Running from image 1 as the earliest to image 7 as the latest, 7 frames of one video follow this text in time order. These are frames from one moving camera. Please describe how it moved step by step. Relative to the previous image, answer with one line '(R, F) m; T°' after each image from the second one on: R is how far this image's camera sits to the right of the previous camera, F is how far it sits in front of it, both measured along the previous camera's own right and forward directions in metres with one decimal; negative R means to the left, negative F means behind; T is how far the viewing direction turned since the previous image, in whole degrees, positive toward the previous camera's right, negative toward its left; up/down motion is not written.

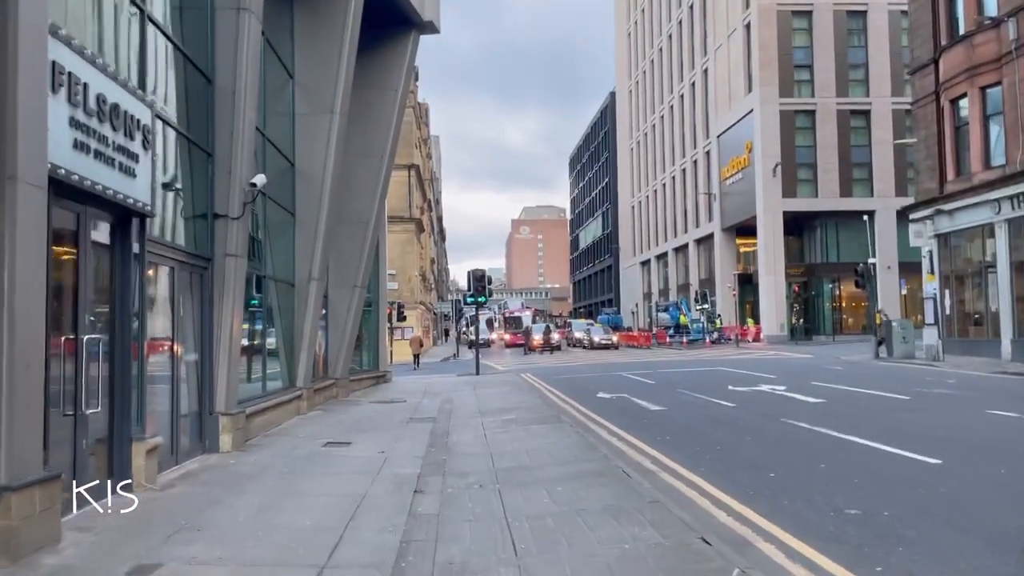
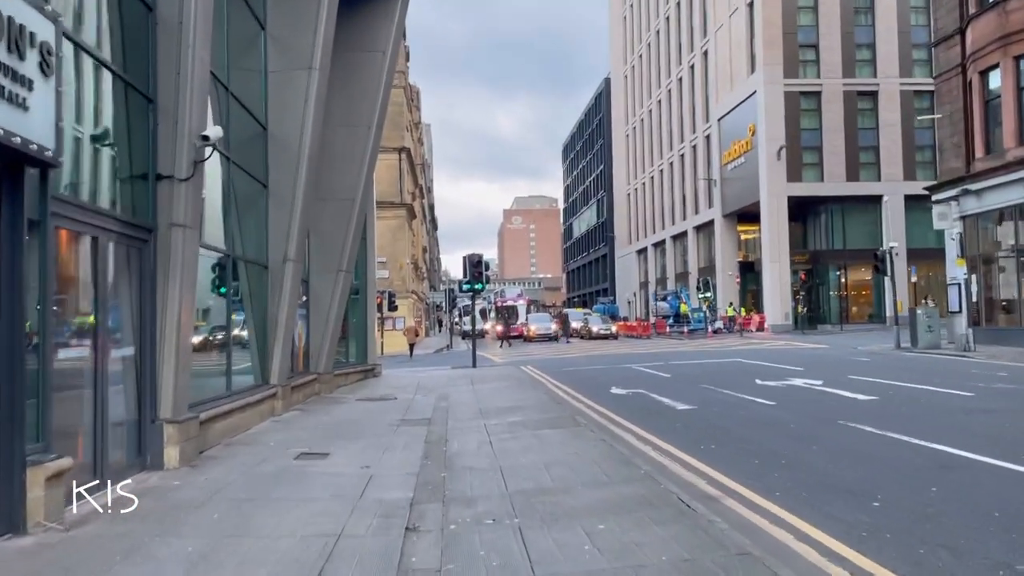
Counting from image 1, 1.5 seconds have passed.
(-0.3, +2.2) m; +1°
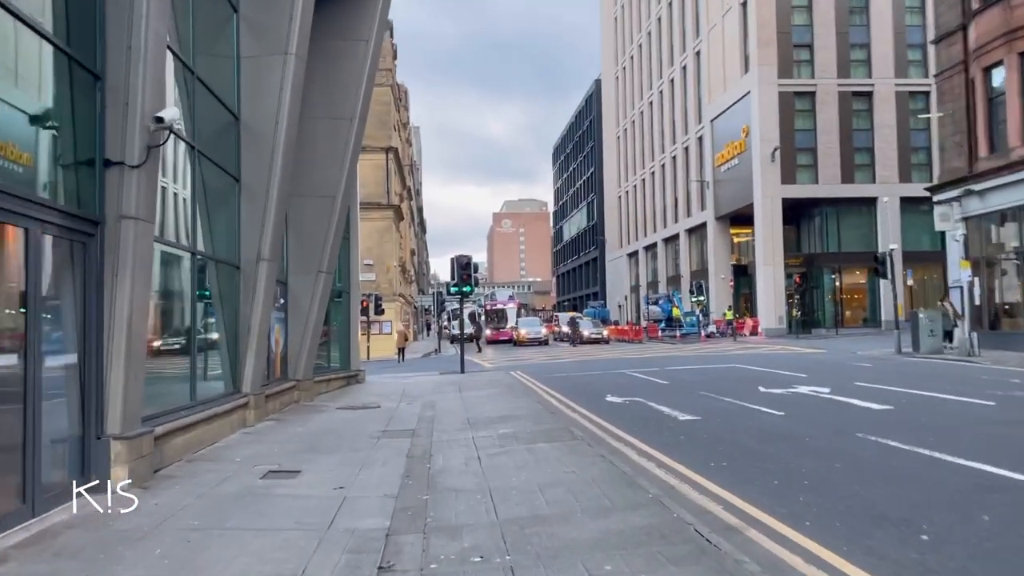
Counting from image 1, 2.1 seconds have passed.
(0.0, +1.0) m; +1°
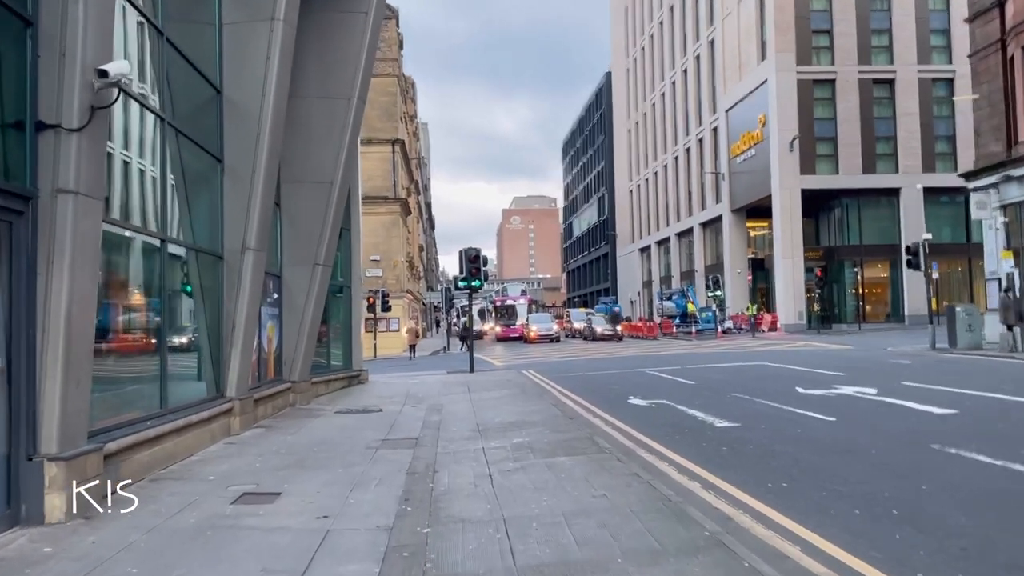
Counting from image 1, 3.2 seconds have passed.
(-0.1, +1.5) m; -1°
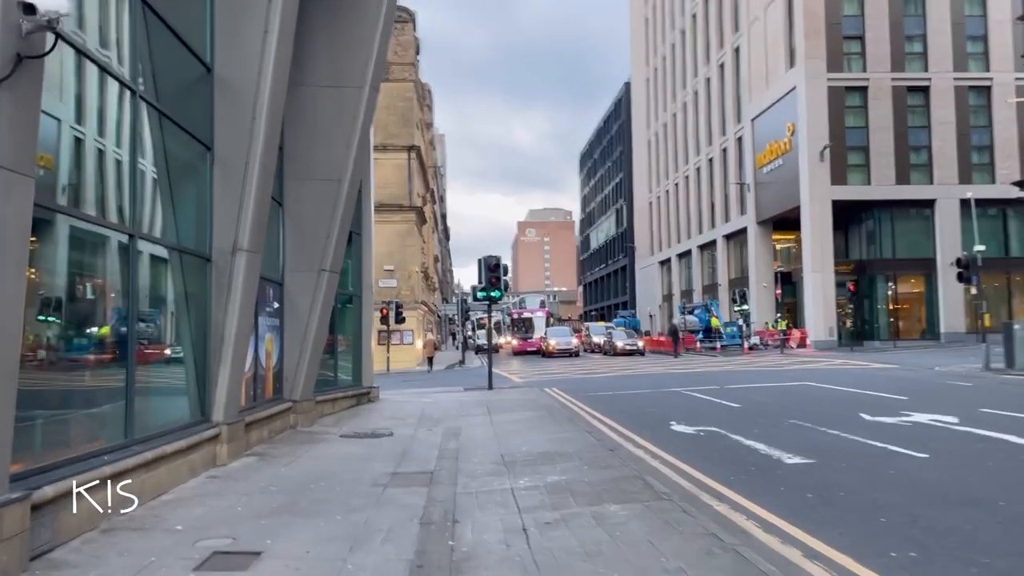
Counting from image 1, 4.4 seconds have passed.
(-0.2, +1.7) m; -1°
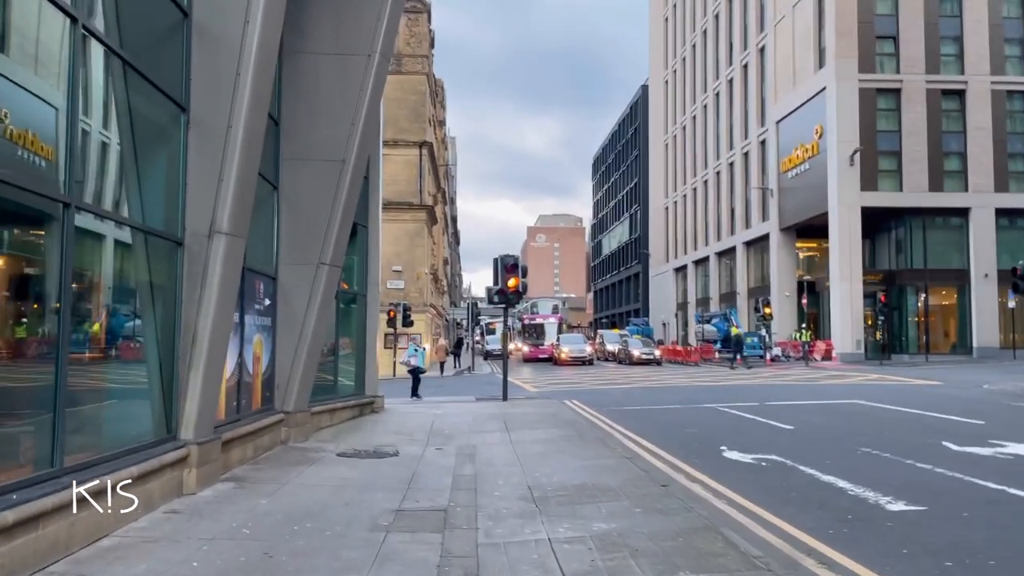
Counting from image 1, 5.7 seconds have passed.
(-0.3, +1.9) m; -1°
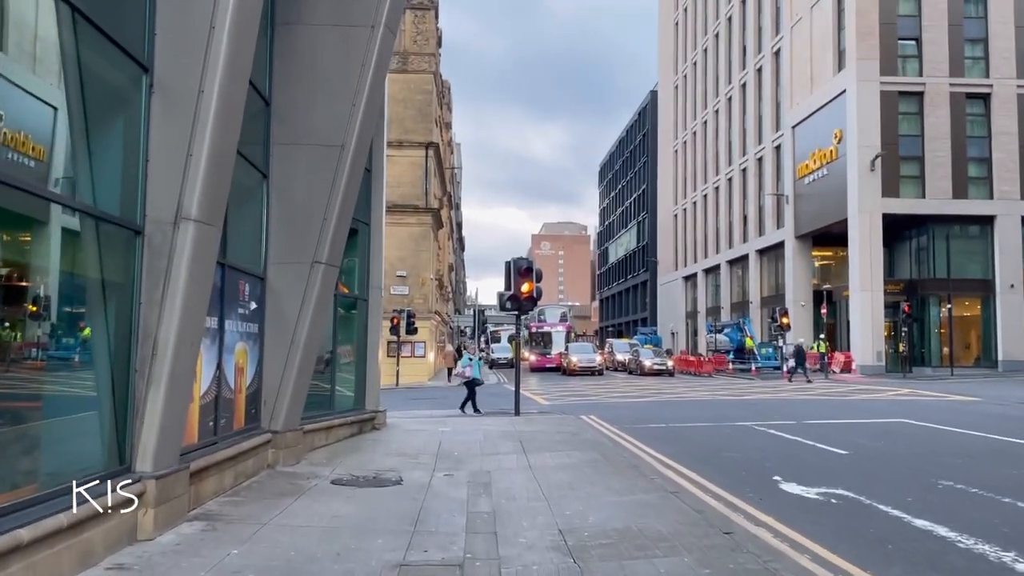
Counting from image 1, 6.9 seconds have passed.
(-0.3, +1.6) m; 0°
